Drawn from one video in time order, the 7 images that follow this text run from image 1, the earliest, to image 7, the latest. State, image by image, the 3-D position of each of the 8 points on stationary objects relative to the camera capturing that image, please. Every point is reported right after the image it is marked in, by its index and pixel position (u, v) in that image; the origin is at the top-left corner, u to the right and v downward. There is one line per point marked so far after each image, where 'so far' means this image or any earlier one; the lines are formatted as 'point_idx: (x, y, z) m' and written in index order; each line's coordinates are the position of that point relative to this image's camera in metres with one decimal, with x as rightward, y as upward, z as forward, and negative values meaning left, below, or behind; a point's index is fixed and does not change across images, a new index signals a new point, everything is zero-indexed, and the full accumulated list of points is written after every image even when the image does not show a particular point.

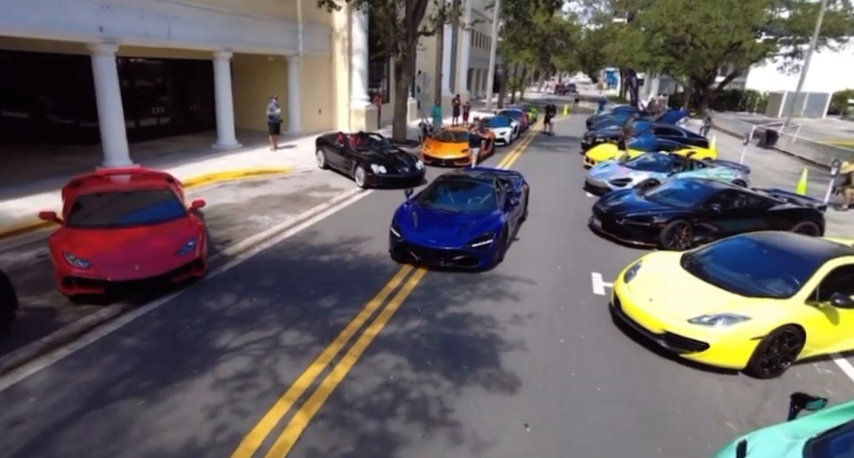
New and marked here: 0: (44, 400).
0: (-3.7, -1.6, +4.4) m
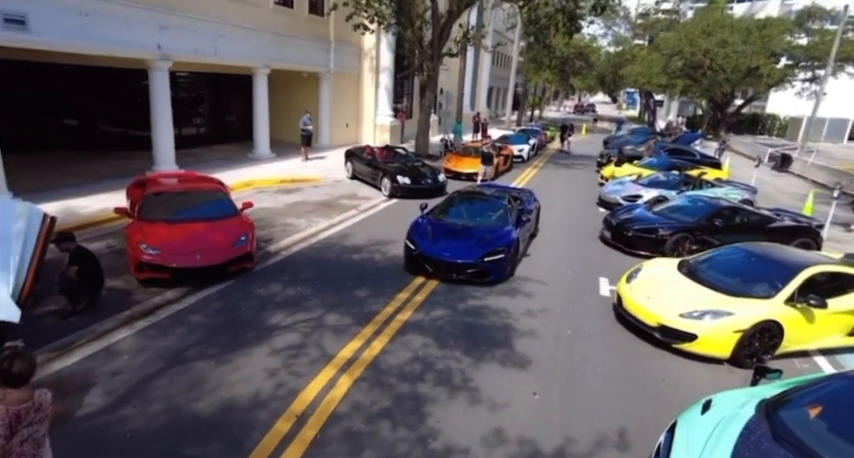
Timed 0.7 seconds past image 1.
0: (-3.4, -1.5, +5.4) m
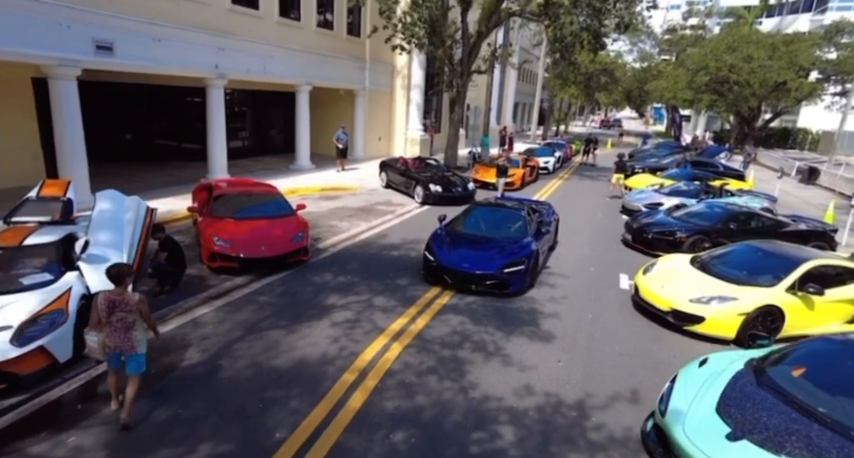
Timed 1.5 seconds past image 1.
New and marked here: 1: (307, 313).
0: (-2.9, -1.3, +6.4) m
1: (-1.8, -1.2, +6.8) m
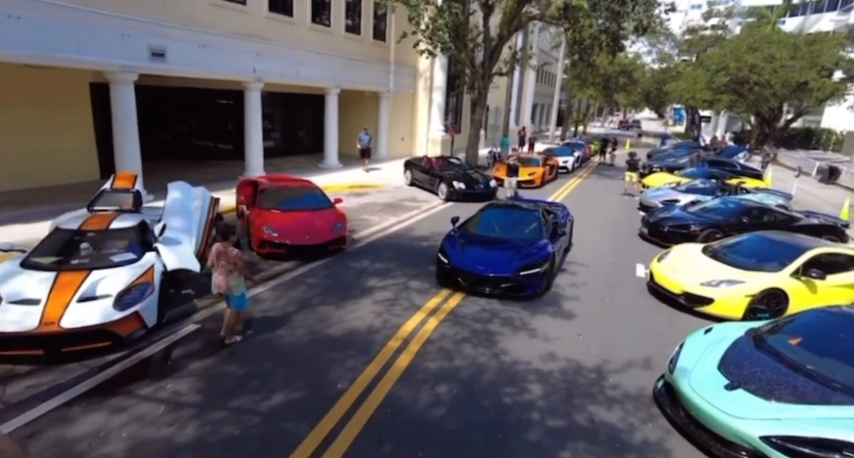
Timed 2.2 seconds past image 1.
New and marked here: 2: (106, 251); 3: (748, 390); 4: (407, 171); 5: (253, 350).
0: (-2.4, -1.1, +7.2) m
1: (-1.3, -1.0, +7.6) m
2: (-4.5, -0.3, +6.3) m
3: (+3.0, -1.5, +4.2) m
4: (-0.8, +2.3, +17.9) m
5: (-2.2, -1.5, +5.7) m
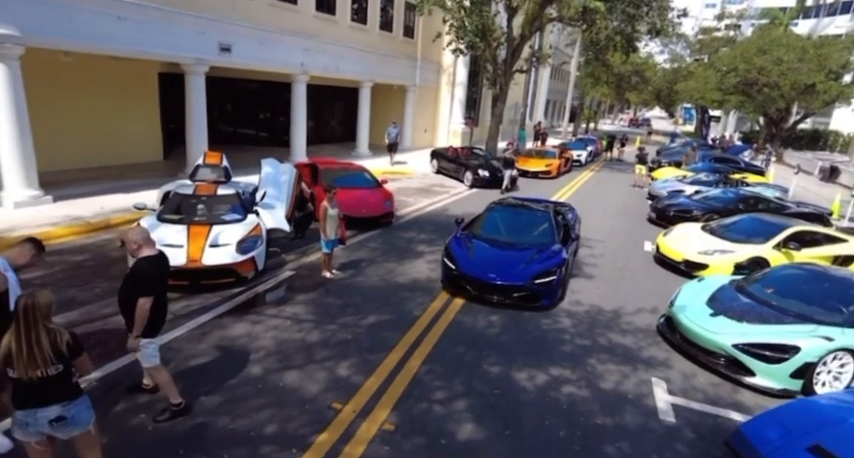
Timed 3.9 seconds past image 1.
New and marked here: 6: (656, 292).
0: (-1.6, -0.6, +8.7) m
1: (-0.4, -0.5, +9.1) m
2: (-3.7, +0.3, +7.9) m
3: (+3.8, -1.1, +5.7) m
4: (+0.3, +3.0, +19.4) m
5: (-1.4, -1.0, +7.3) m
6: (+3.9, -1.1, +7.8) m
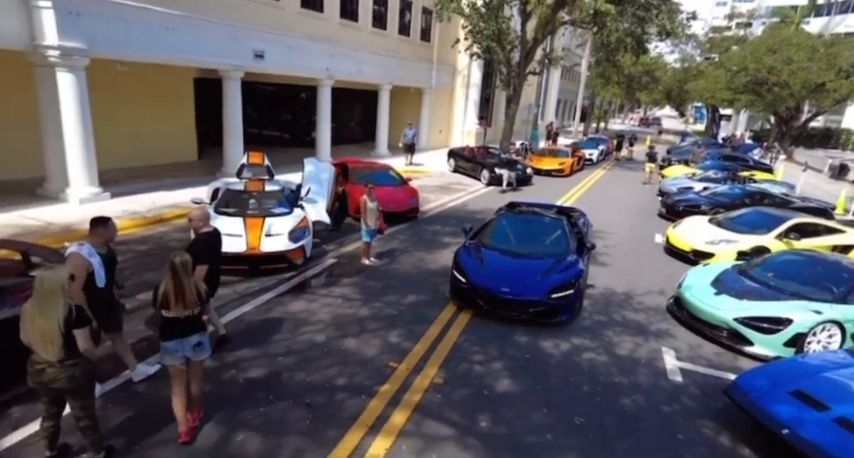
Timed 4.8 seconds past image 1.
0: (-1.0, -0.4, +9.6) m
1: (+0.2, -0.3, +9.9) m
2: (-3.1, +0.5, +8.8) m
3: (+4.3, -0.9, +6.4) m
4: (+1.0, +3.1, +20.2) m
5: (-0.8, -0.8, +8.1) m
6: (+4.5, -0.9, +8.5) m
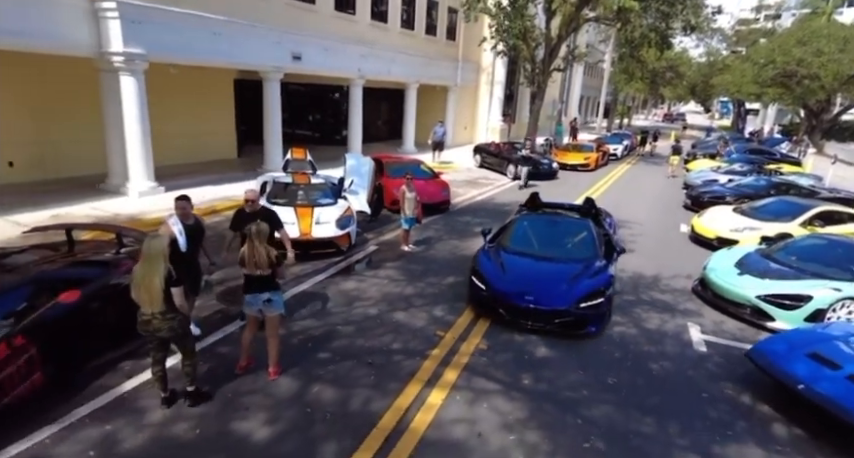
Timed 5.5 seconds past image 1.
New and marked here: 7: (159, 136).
0: (-0.2, -0.2, +10.2) m
1: (+0.9, -0.1, +10.5) m
2: (-2.4, +0.7, +9.5) m
3: (+4.9, -0.7, +6.9) m
4: (+2.2, +3.4, +20.7) m
5: (-0.1, -0.6, +8.7) m
6: (+5.2, -0.7, +8.9) m
7: (-8.6, +2.9, +14.4) m
